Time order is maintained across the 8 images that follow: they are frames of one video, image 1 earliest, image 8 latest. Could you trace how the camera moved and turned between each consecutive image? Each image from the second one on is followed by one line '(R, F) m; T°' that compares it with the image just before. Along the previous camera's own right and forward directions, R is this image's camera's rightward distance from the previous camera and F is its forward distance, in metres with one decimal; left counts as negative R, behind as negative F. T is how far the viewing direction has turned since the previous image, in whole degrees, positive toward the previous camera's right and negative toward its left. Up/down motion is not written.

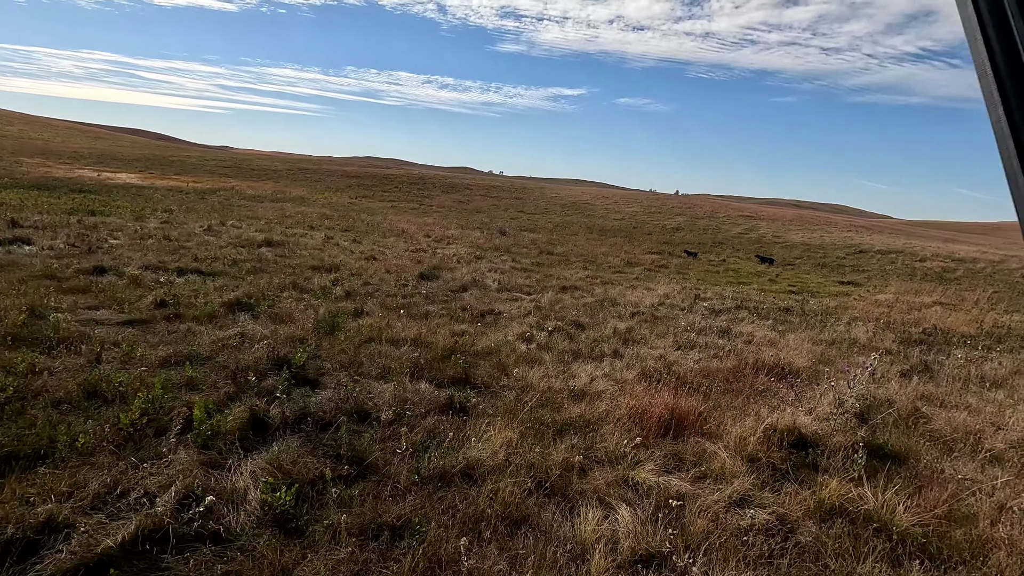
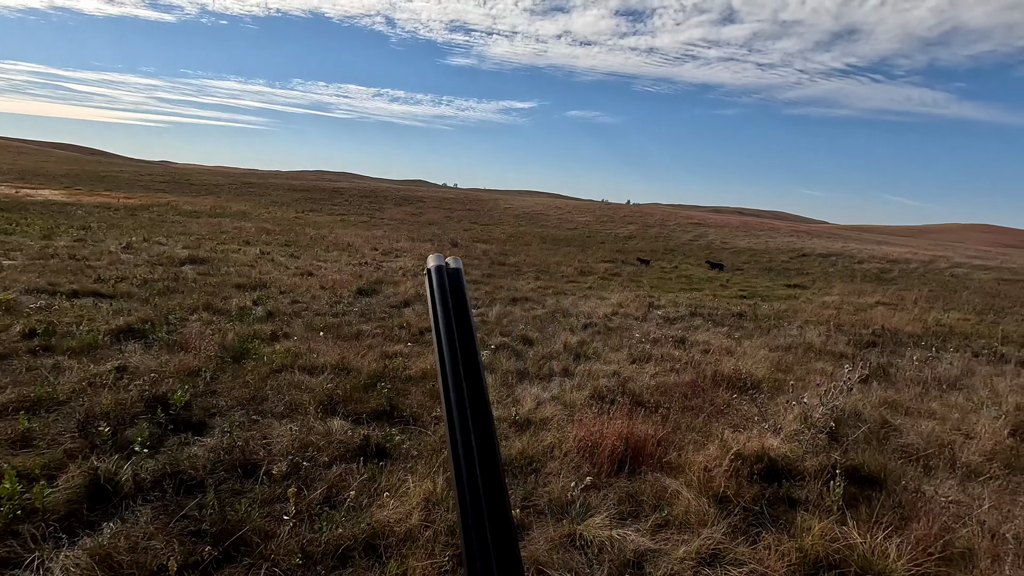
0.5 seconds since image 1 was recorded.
(+0.2, +0.7) m; +5°
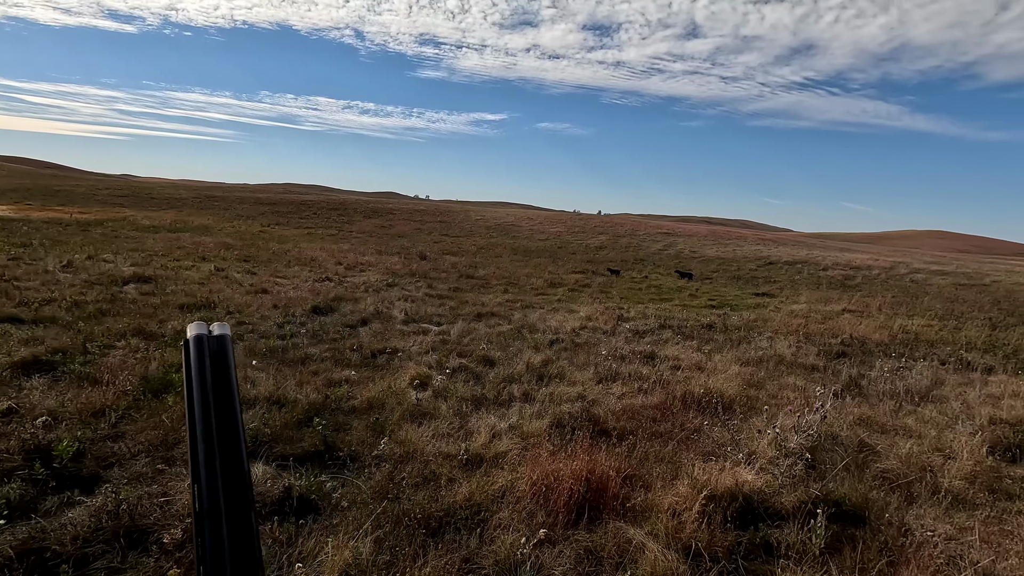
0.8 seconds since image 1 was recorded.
(+0.2, +0.5) m; +3°
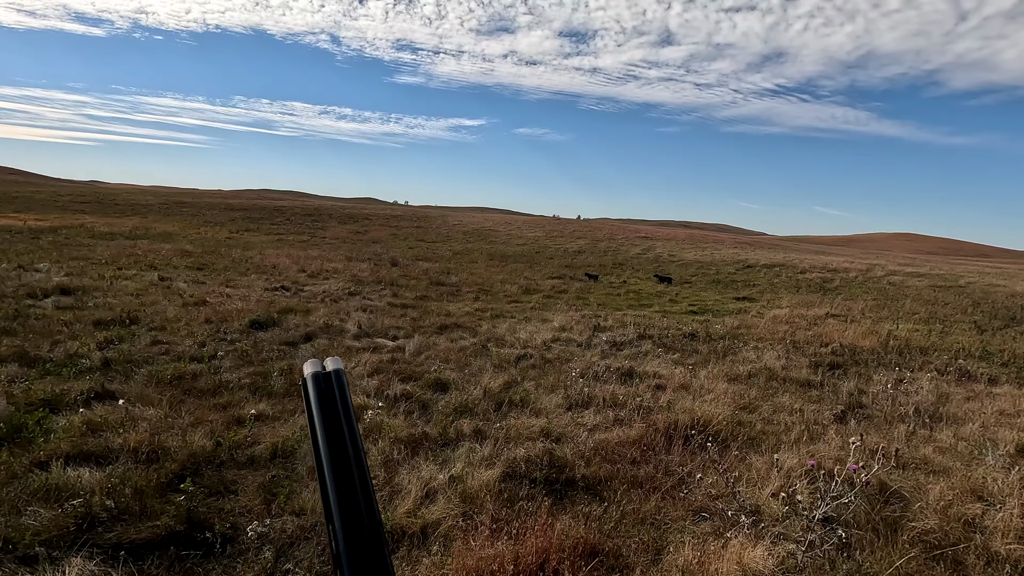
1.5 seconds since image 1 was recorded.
(+0.3, +1.1) m; +2°
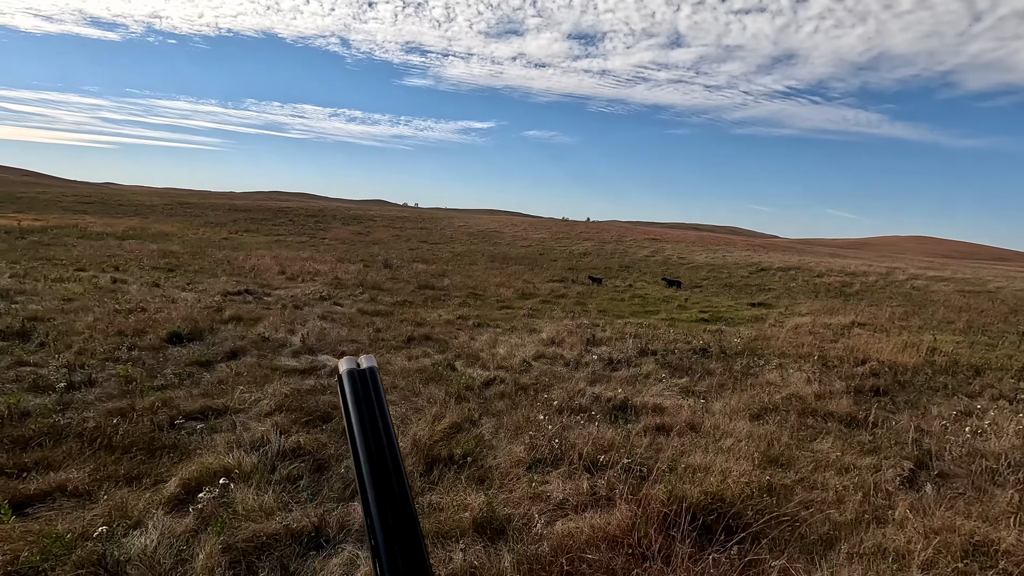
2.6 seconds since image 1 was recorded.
(+0.6, +1.8) m; -1°
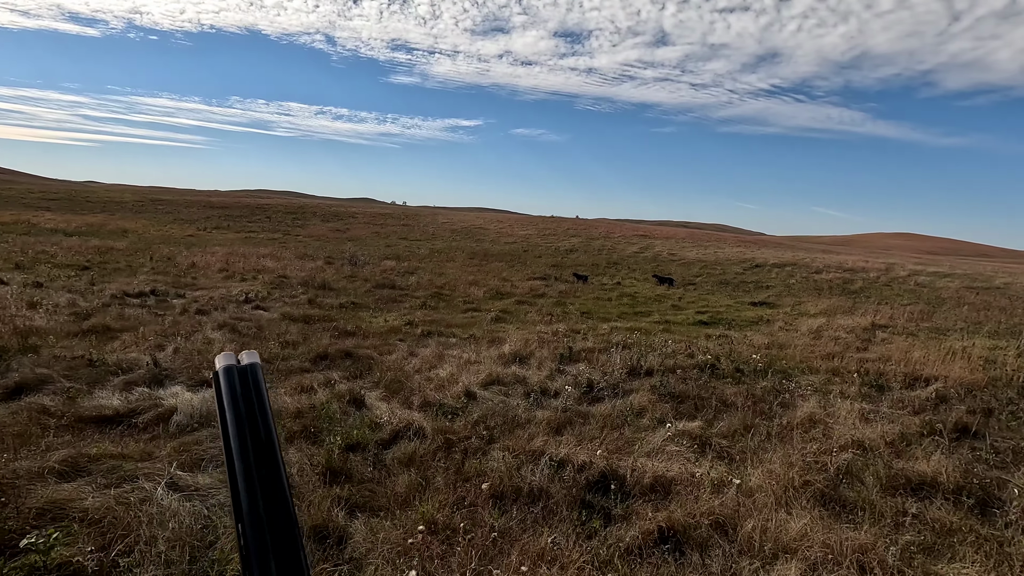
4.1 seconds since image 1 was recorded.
(+0.6, +2.6) m; +1°
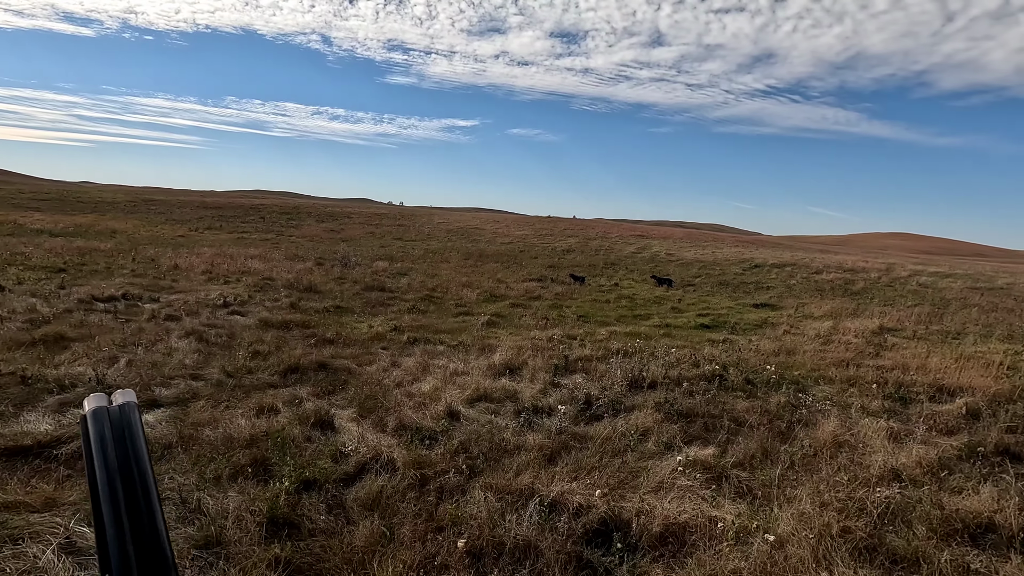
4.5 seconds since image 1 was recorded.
(+0.1, +0.7) m; 0°
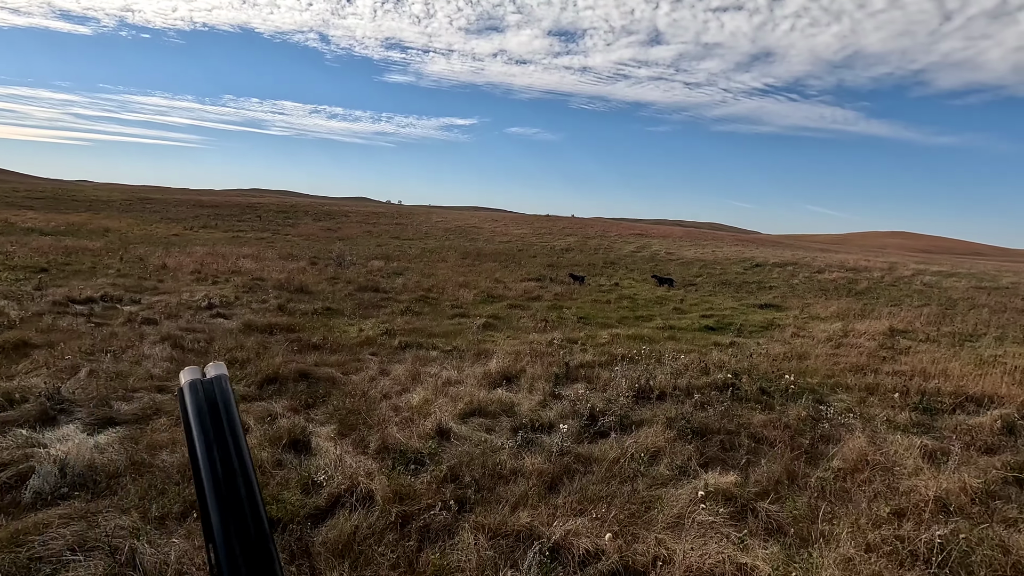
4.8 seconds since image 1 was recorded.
(0.0, +0.5) m; 0°
